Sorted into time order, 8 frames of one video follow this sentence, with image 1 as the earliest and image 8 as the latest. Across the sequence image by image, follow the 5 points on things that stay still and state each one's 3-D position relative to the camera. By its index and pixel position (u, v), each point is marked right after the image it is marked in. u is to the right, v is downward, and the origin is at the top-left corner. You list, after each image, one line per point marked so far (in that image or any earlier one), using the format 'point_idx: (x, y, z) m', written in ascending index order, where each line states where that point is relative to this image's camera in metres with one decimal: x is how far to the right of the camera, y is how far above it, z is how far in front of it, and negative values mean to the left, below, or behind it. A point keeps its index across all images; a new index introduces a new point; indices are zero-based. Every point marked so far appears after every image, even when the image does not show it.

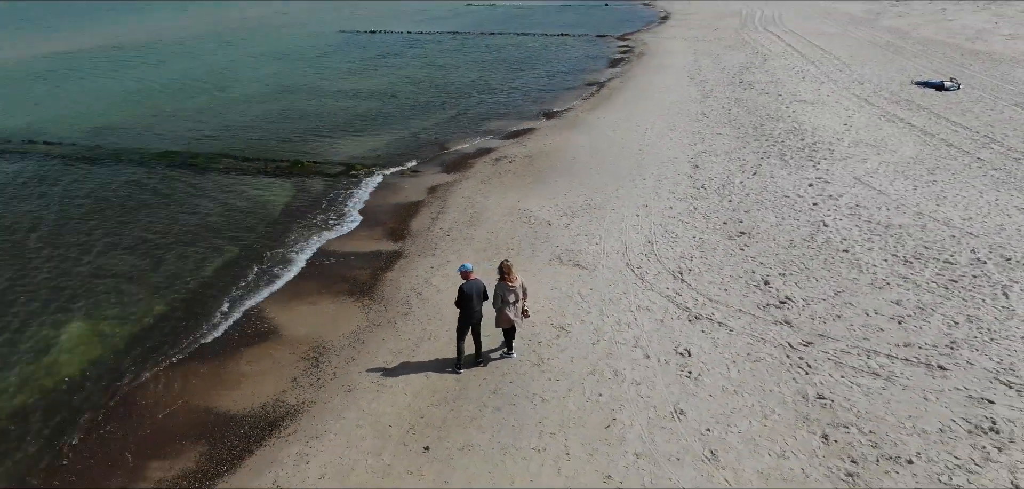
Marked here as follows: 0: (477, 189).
0: (-1.1, +1.6, +19.5) m
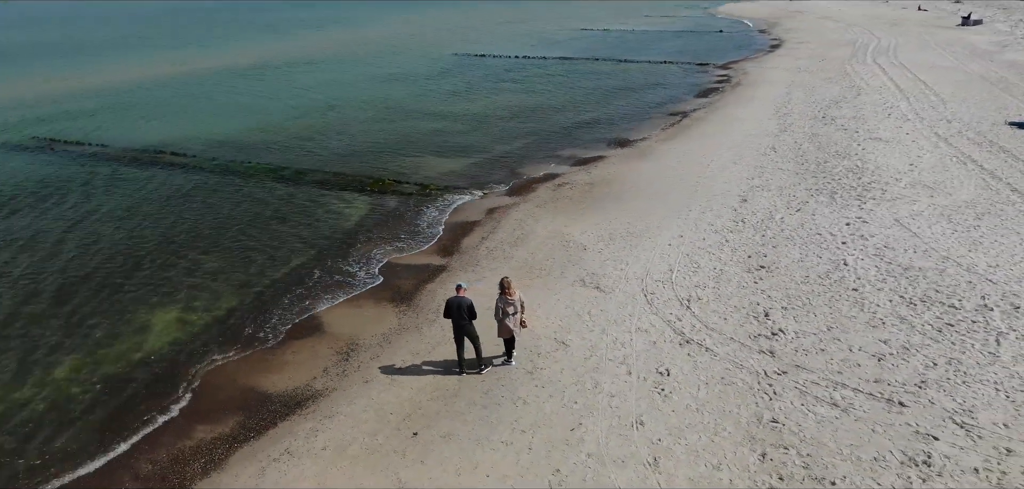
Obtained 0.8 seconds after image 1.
0: (+0.5, +1.0, +20.7) m
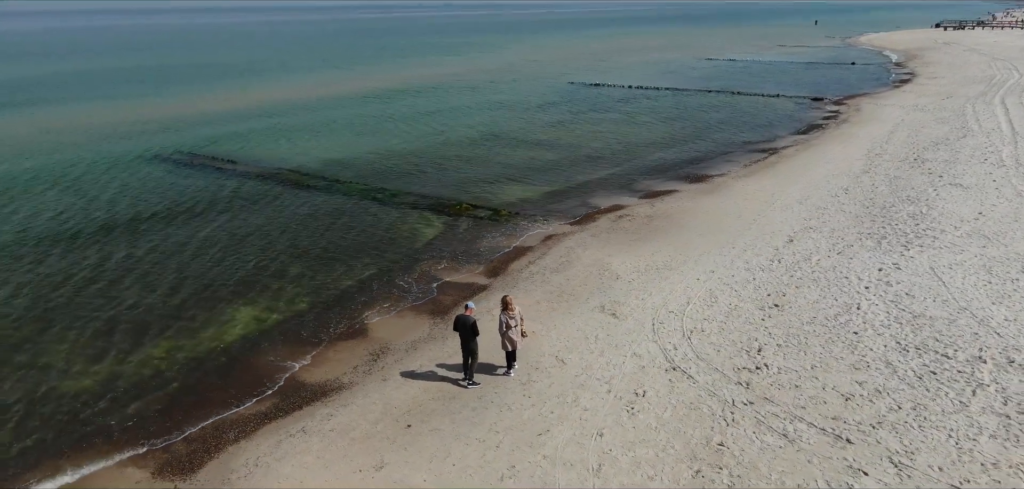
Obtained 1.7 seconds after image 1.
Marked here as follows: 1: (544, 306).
0: (+2.3, +0.1, +21.8) m
1: (+0.7, -1.4, +15.8) m
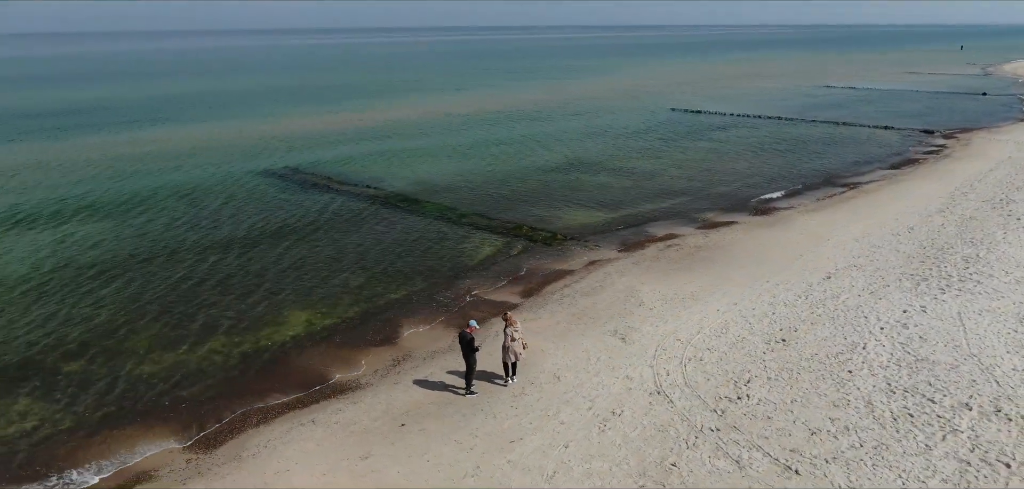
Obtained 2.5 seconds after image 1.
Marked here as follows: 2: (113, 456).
0: (+3.6, -0.8, +22.4) m
1: (+1.2, -2.0, +16.7) m
2: (-6.9, -3.4, +11.8) m
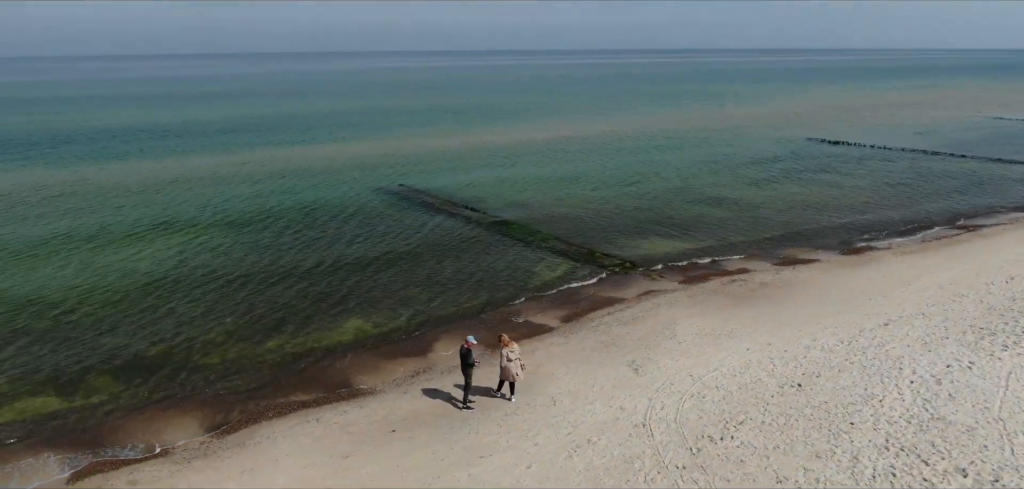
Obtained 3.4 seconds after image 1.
0: (+5.3, -1.8, +22.0) m
1: (+1.8, -2.7, +16.8) m
2: (-7.1, -3.4, +13.4) m
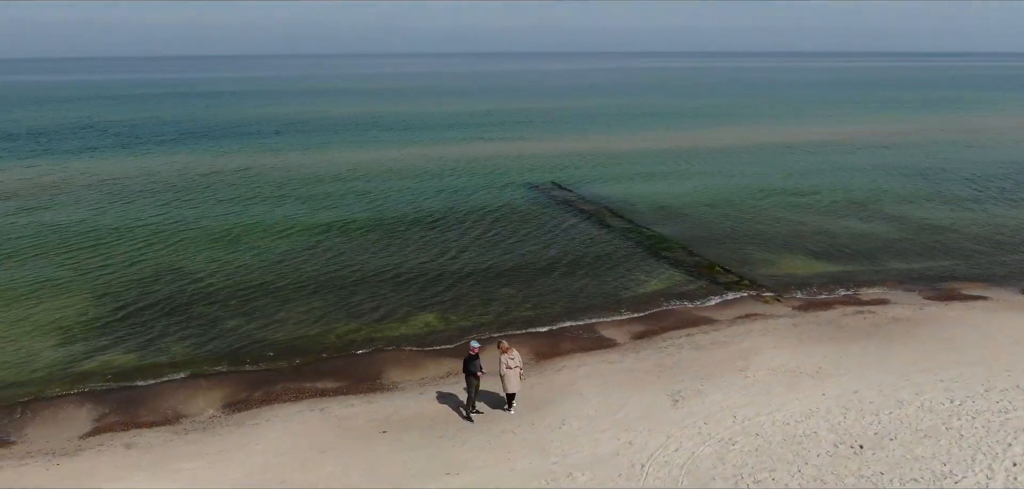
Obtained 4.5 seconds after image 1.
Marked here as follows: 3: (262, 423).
0: (+7.5, -2.4, +19.4) m
1: (+2.7, -2.9, +15.2) m
2: (-6.8, -3.0, +14.2) m
3: (-4.6, -3.3, +12.4) m
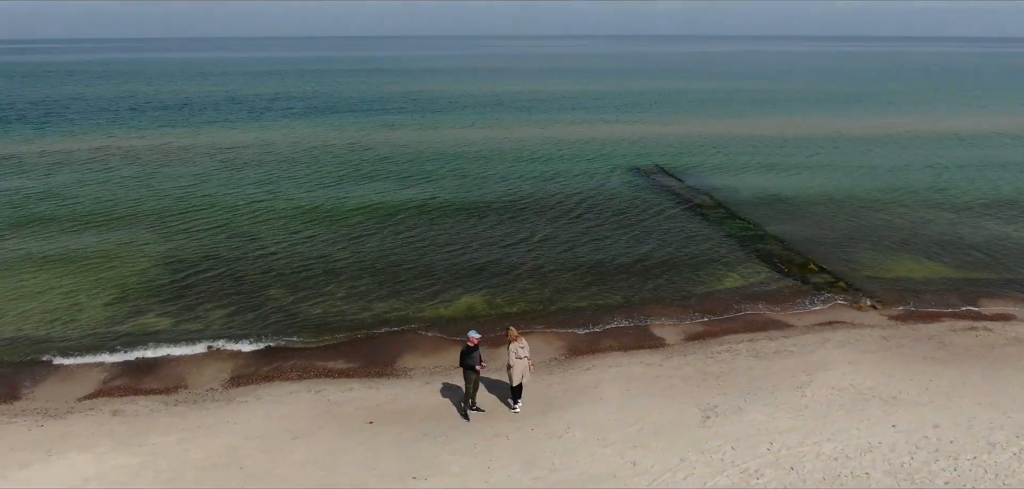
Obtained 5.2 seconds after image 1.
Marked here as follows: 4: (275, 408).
0: (+8.5, -2.3, +16.7) m
1: (+3.1, -2.7, +13.5) m
2: (-6.4, -2.3, +14.1) m
3: (-4.5, -2.7, +11.9) m
4: (-4.0, -2.8, +11.6) m
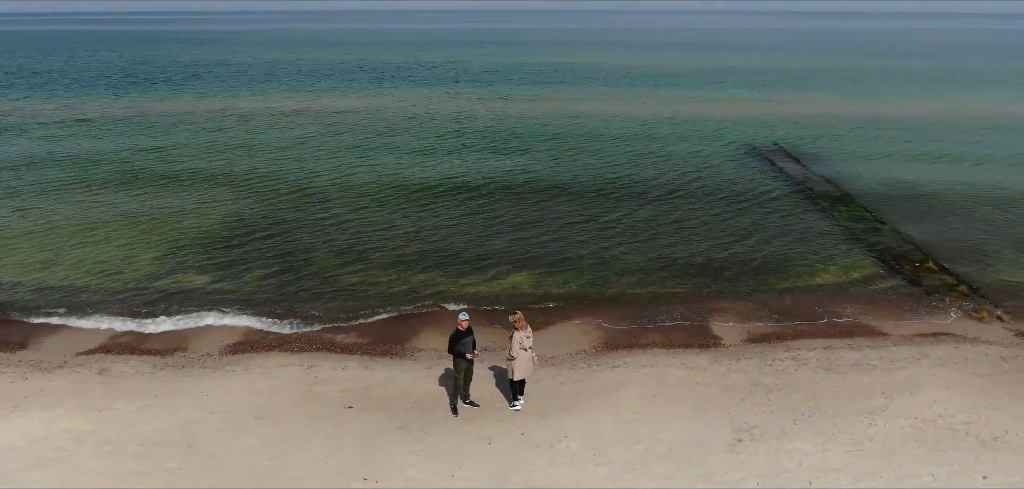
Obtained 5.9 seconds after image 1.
0: (+9.2, -2.3, +13.8) m
1: (+3.3, -2.4, +11.5) m
2: (-5.9, -1.5, +13.7) m
3: (-4.5, -2.1, +11.2) m
4: (-4.0, -2.2, +10.8) m
